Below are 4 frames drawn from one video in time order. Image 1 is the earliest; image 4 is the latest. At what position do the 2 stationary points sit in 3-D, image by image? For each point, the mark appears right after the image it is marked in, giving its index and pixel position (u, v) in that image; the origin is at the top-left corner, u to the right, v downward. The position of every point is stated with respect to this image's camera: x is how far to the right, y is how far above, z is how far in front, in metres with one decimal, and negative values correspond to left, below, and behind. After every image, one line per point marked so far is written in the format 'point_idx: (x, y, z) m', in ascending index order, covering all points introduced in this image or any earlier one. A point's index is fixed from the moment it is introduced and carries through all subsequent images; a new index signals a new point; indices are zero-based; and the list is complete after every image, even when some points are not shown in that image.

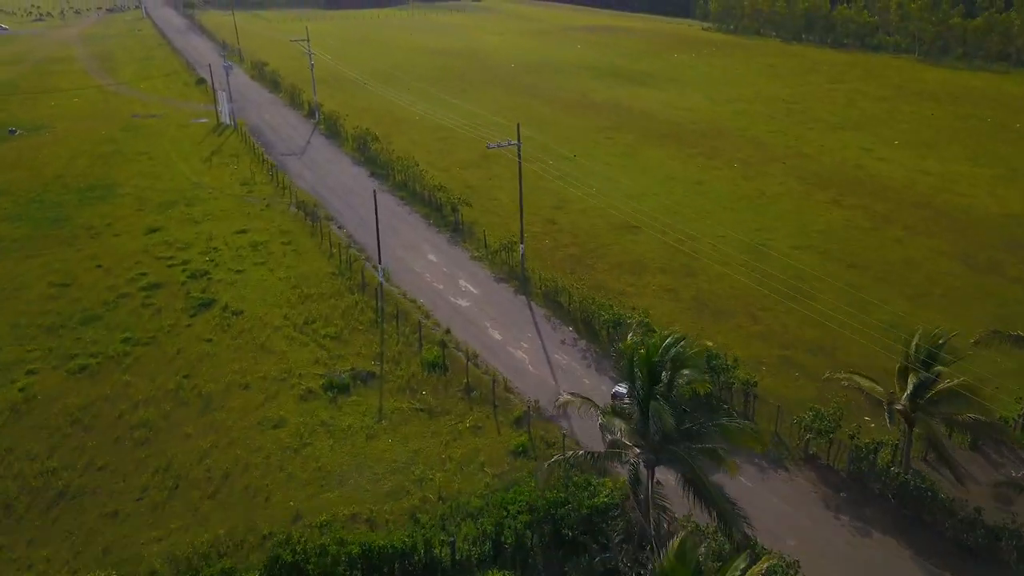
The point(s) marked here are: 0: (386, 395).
0: (-3.0, -2.6, +19.4) m
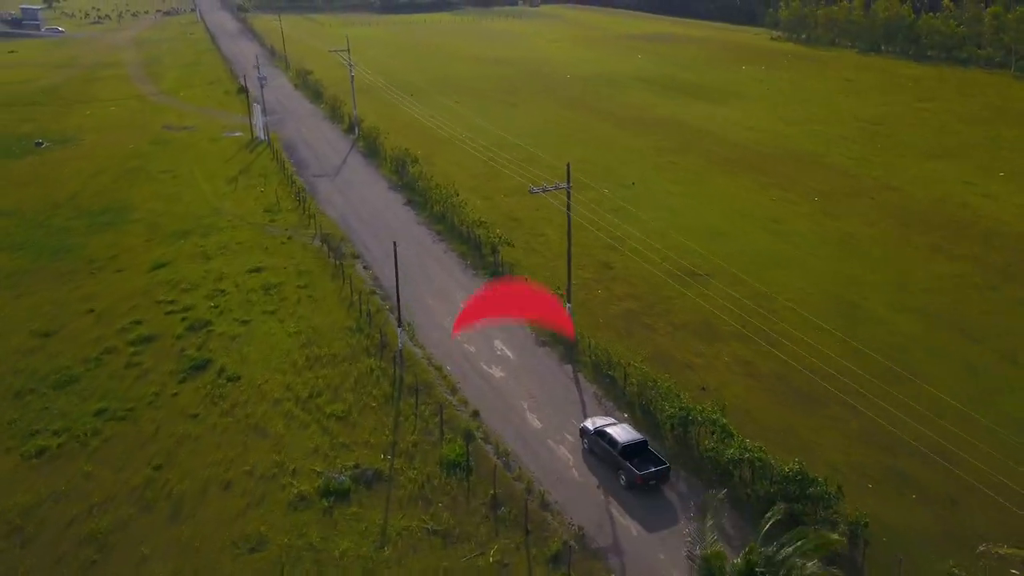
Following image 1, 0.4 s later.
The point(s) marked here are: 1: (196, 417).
0: (-2.3, -4.2, +15.7) m
1: (-7.2, -2.9, +18.6) m
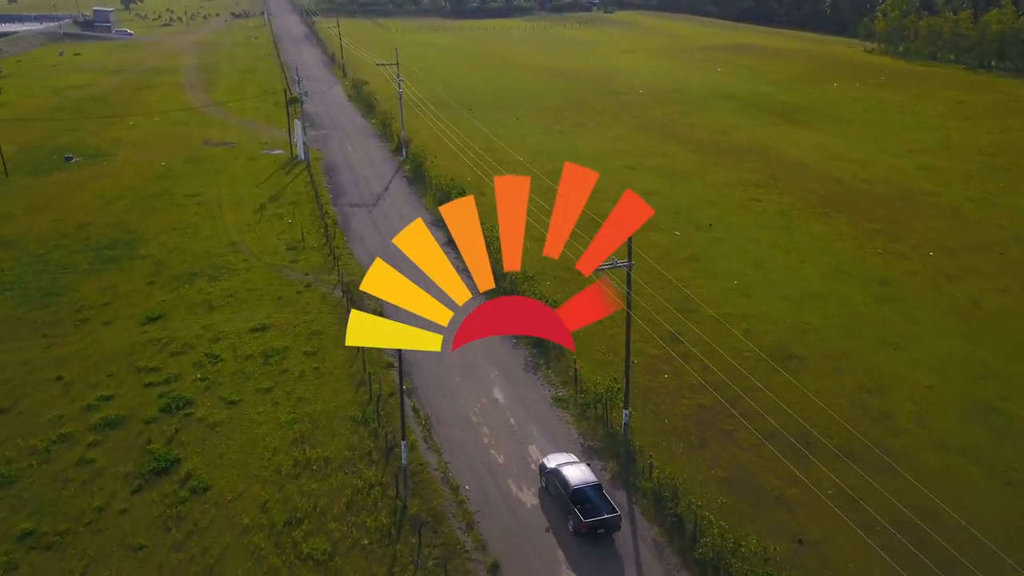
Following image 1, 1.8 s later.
0: (-2.0, -6.1, +11.3) m
1: (-6.6, -4.6, +14.6) m
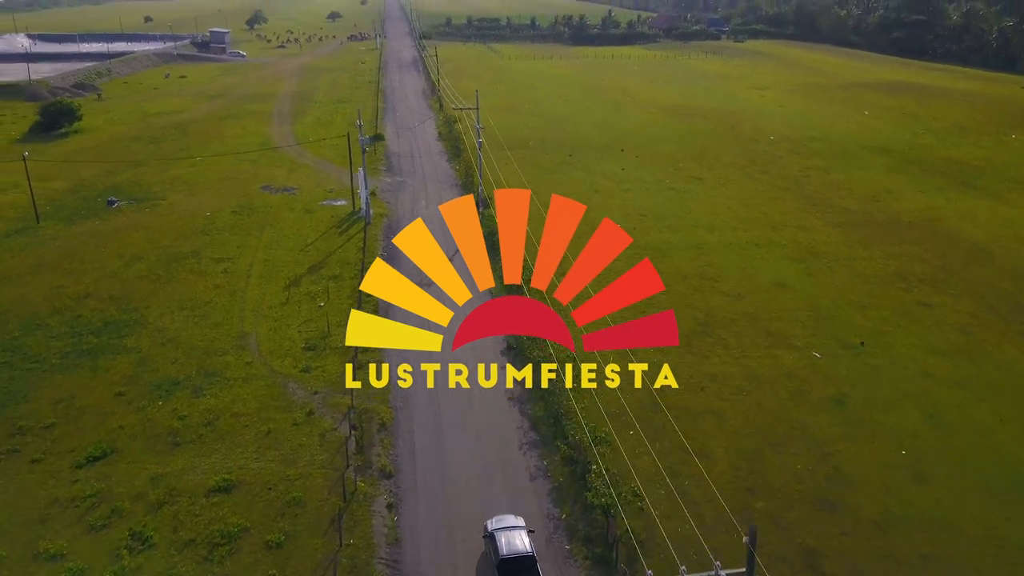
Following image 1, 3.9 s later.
0: (-2.8, -9.0, +4.4) m
1: (-6.8, -7.4, +8.4) m
